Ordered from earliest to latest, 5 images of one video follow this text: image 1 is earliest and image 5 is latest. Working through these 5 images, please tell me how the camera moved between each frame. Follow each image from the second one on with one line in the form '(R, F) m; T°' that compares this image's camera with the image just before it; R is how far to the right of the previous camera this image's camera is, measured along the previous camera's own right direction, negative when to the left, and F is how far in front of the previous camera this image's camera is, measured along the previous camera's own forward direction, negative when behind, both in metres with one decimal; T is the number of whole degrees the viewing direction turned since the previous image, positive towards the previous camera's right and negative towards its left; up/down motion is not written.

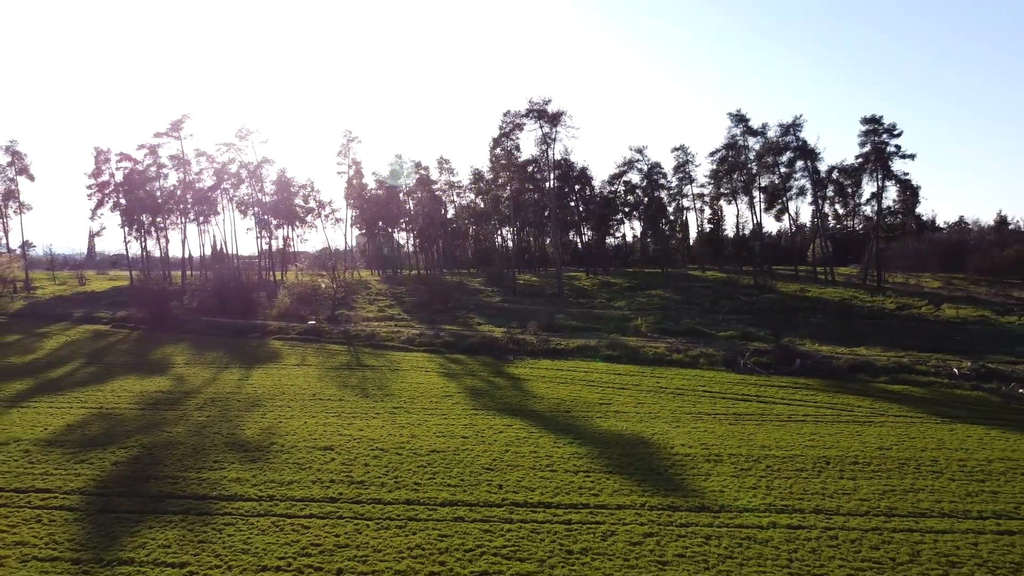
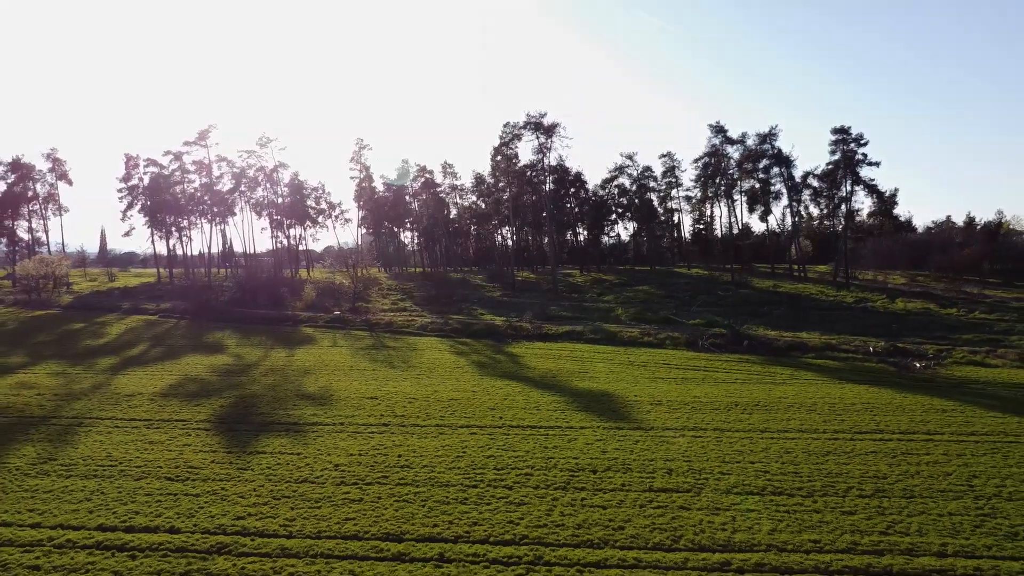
(+0.1, -6.6) m; 0°
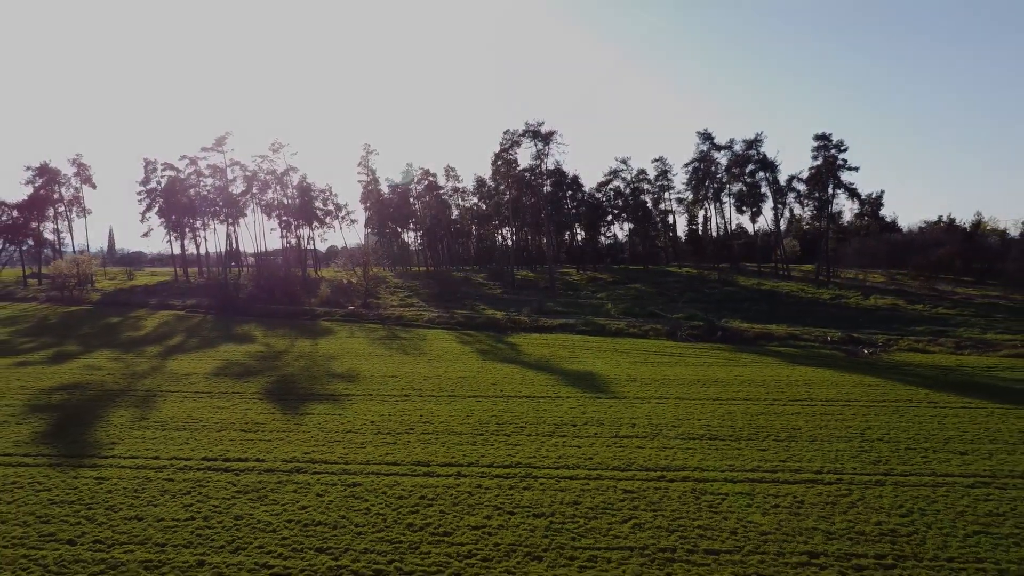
(+0.1, -4.6) m; 0°
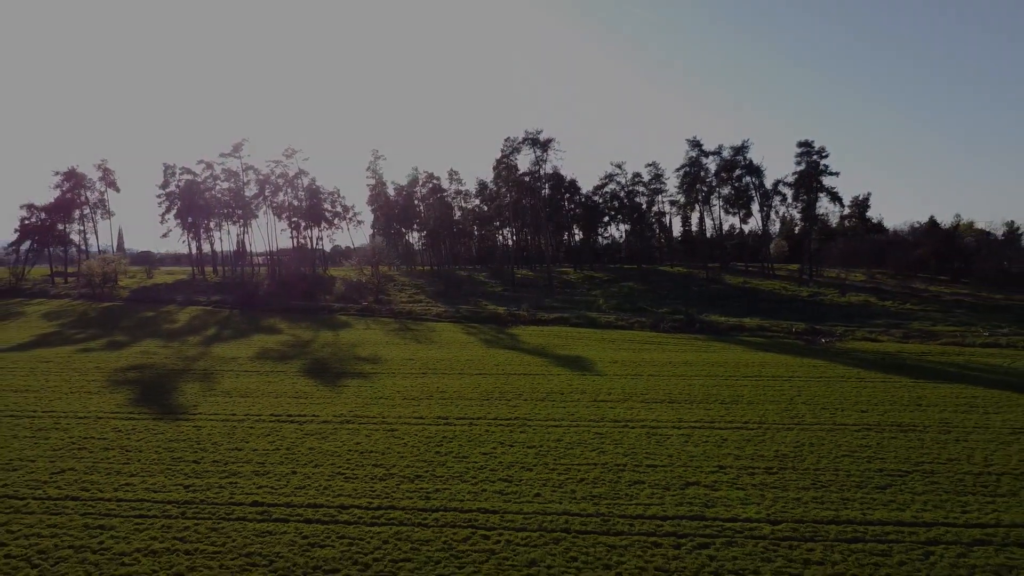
(0.0, -5.0) m; 0°
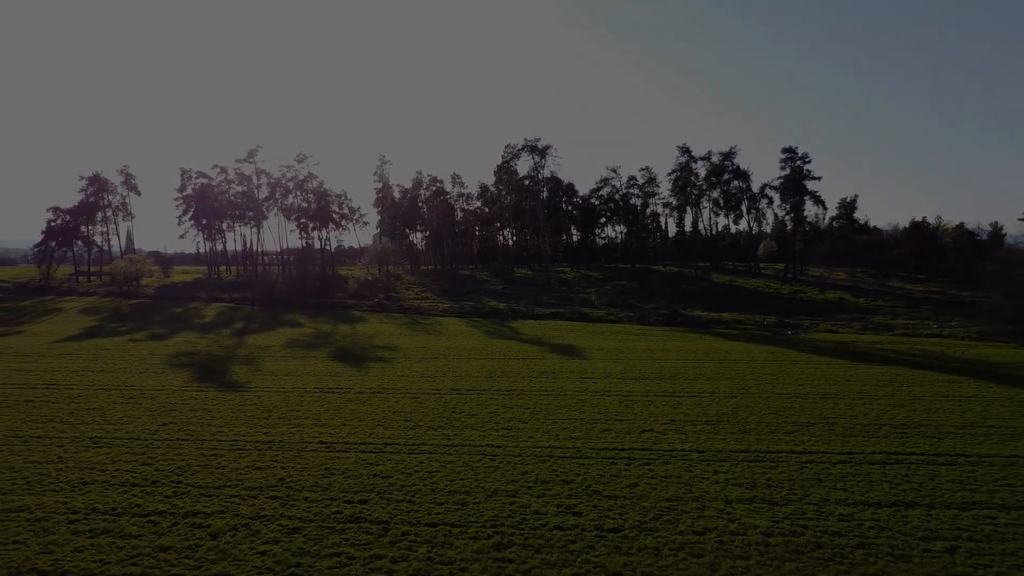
(0.0, -5.0) m; 0°
